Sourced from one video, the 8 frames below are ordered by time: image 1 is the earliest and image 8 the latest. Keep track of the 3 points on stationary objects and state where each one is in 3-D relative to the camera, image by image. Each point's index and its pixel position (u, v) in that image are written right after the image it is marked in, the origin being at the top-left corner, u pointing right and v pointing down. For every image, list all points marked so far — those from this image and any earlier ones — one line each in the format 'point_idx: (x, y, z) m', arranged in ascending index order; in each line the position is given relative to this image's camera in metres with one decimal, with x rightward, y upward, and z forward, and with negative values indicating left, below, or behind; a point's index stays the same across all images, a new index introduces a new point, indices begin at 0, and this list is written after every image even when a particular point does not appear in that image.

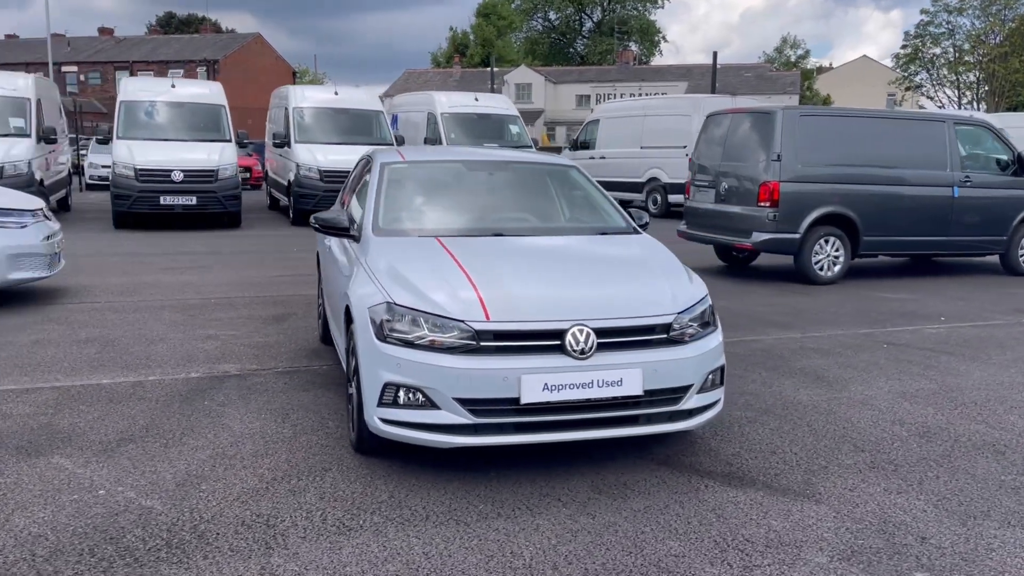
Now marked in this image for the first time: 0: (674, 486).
0: (+0.8, -1.0, +4.3) m
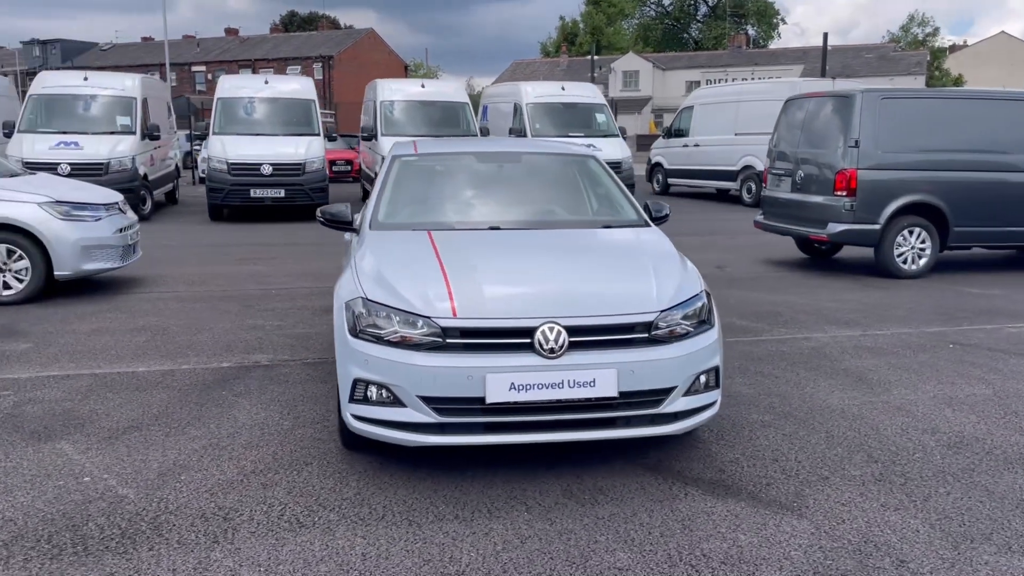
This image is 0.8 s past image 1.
0: (+0.7, -1.0, +4.1) m
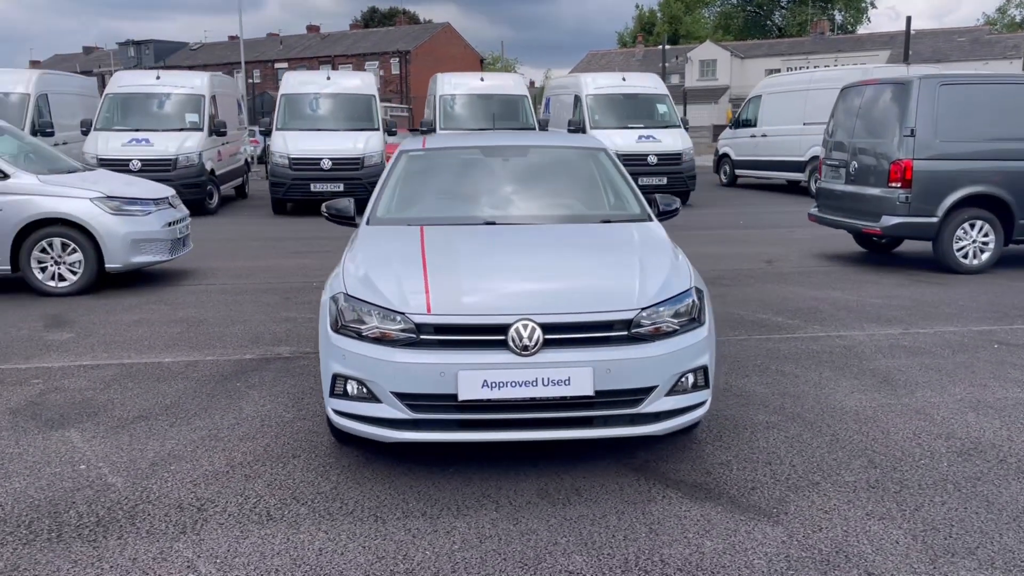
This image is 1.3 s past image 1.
0: (+0.5, -1.0, +4.0) m
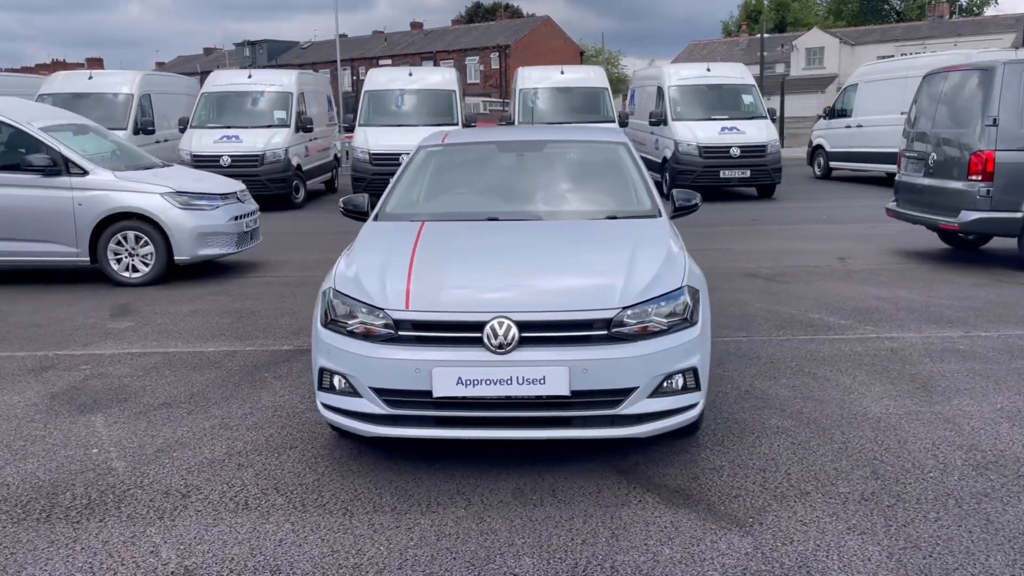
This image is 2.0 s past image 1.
0: (+0.4, -0.9, +3.9) m
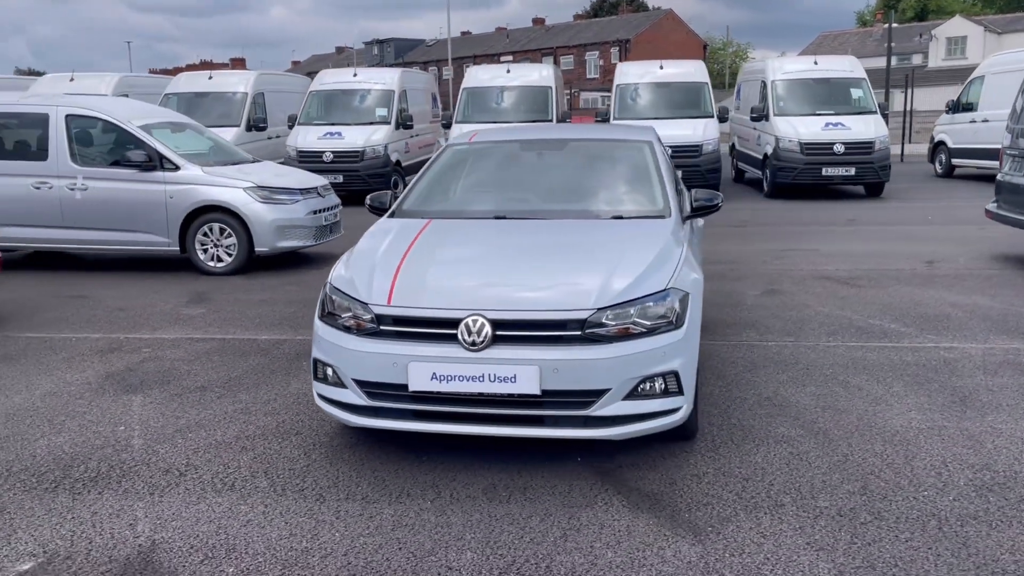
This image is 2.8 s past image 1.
0: (+0.3, -1.0, +3.9) m
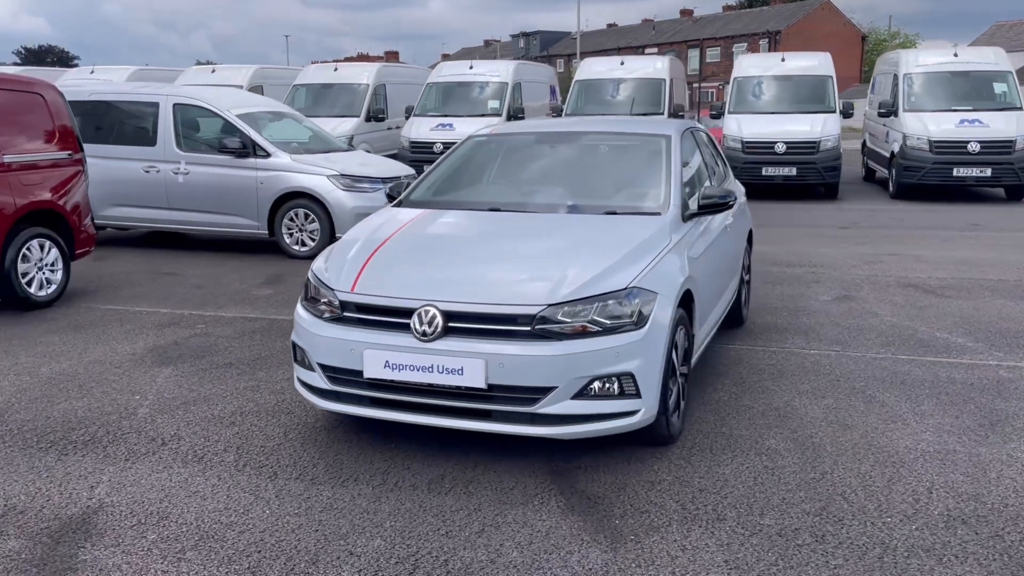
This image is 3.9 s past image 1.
0: (0.0, -0.9, +3.9) m
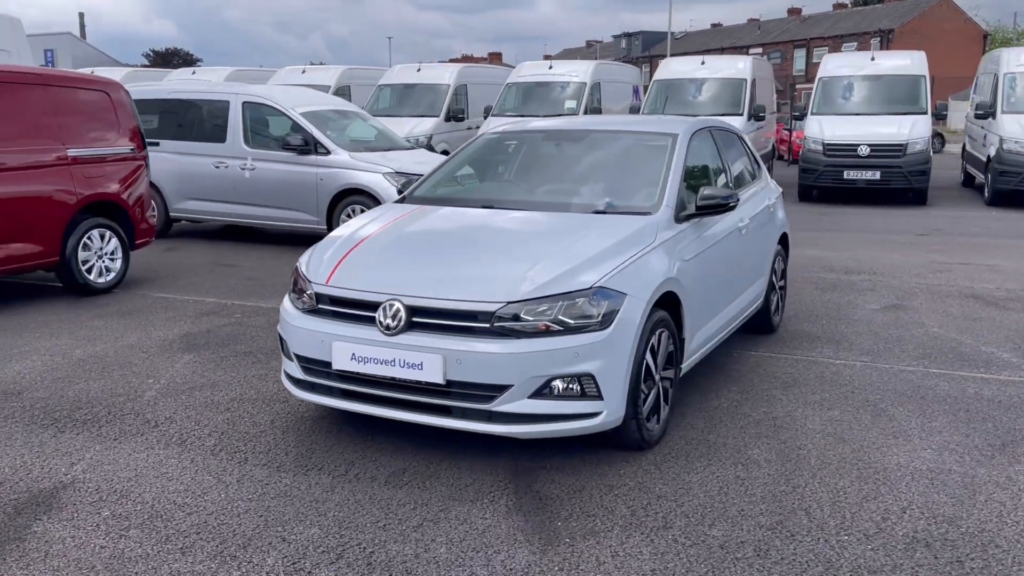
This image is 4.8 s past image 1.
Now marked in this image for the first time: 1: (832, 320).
0: (-0.2, -0.9, +3.9) m
1: (+2.8, -0.3, +7.7) m
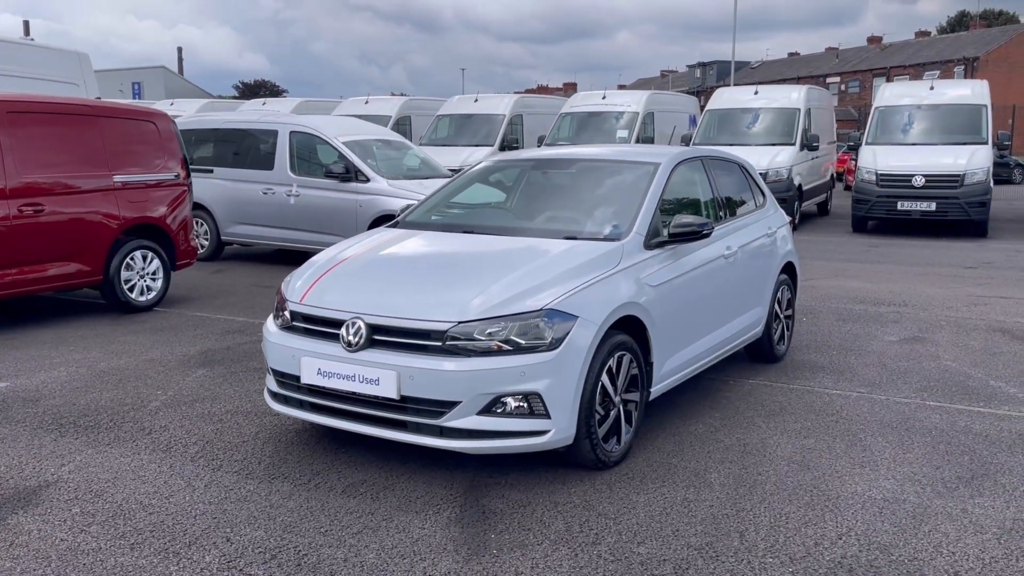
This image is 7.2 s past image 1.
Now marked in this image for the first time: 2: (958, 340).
0: (-0.5, -1.0, +4.0) m
1: (+2.9, -0.6, +7.6) m
2: (+4.2, -0.5, +8.1) m
